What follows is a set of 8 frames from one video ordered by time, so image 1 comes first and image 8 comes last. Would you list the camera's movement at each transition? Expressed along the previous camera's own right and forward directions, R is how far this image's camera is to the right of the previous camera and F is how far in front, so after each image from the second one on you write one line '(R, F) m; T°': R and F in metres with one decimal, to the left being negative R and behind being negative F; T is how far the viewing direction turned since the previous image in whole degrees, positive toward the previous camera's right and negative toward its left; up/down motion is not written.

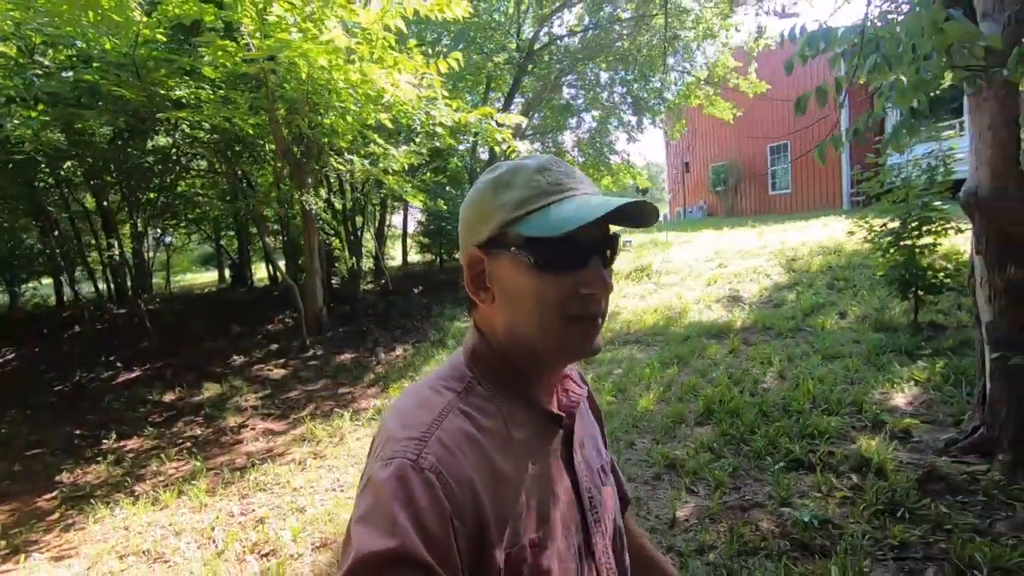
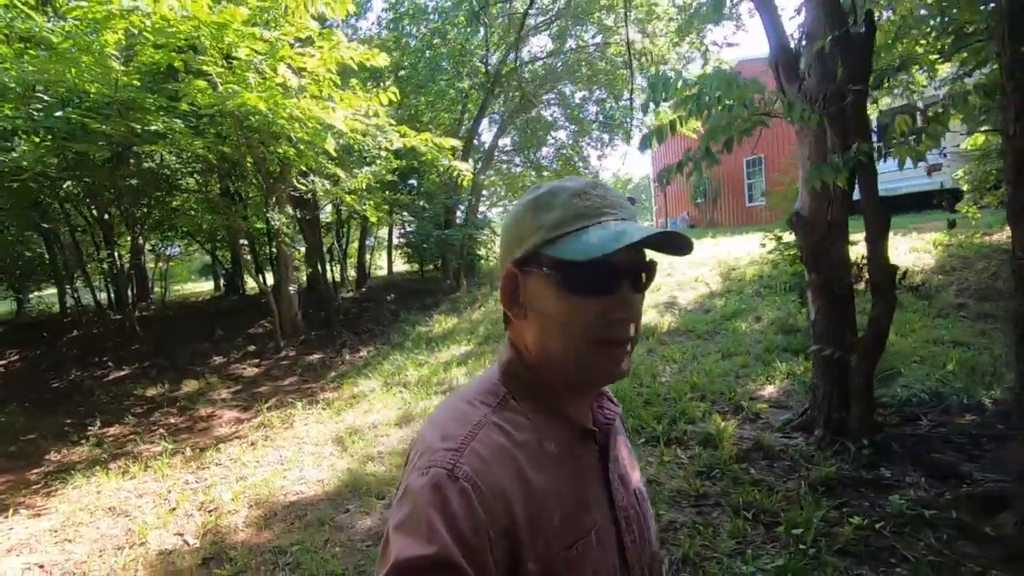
(+0.9, -0.8) m; -1°
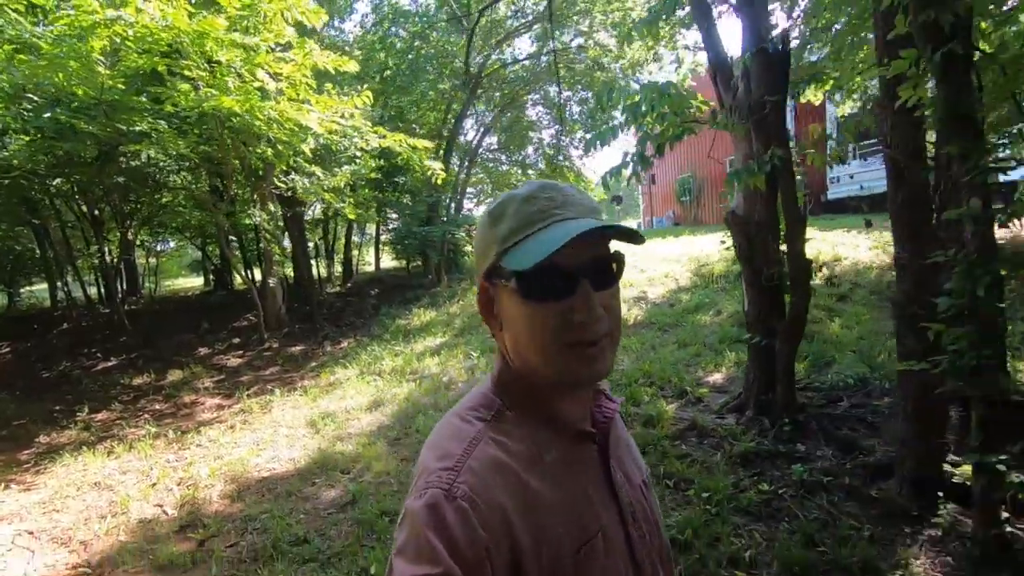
(+0.3, -0.4) m; +1°
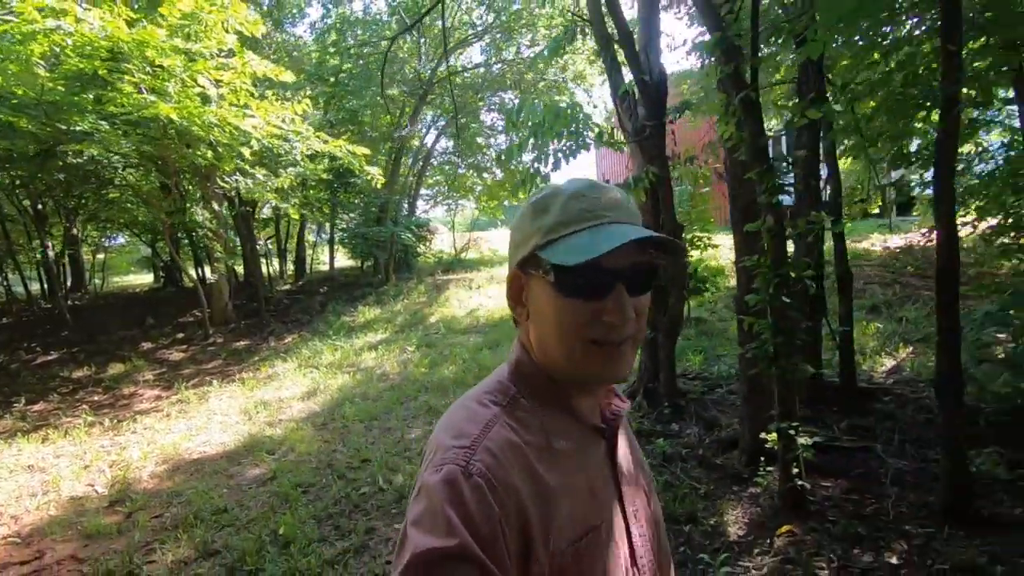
(+0.5, -0.5) m; +3°
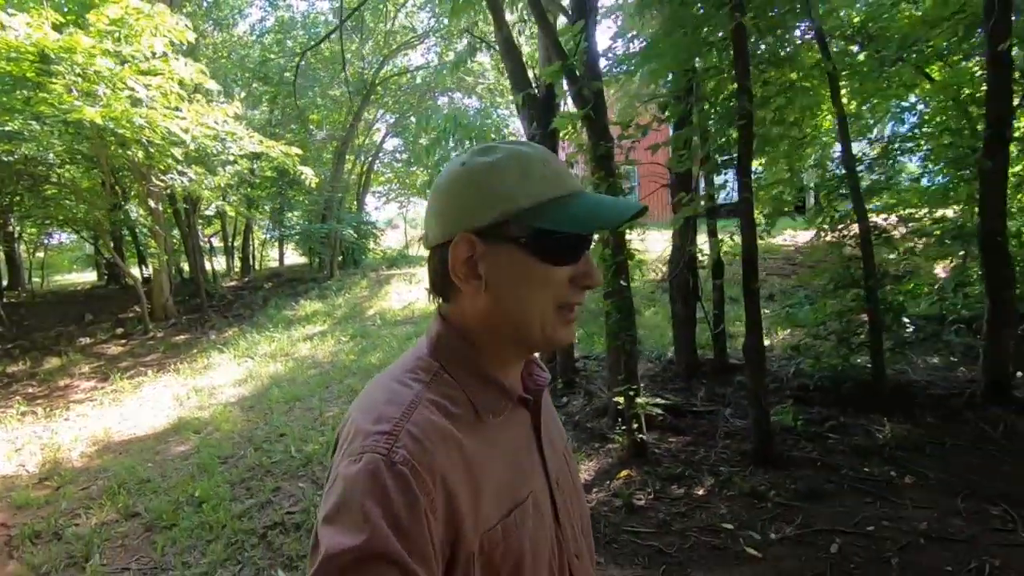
(+0.6, -0.6) m; +4°
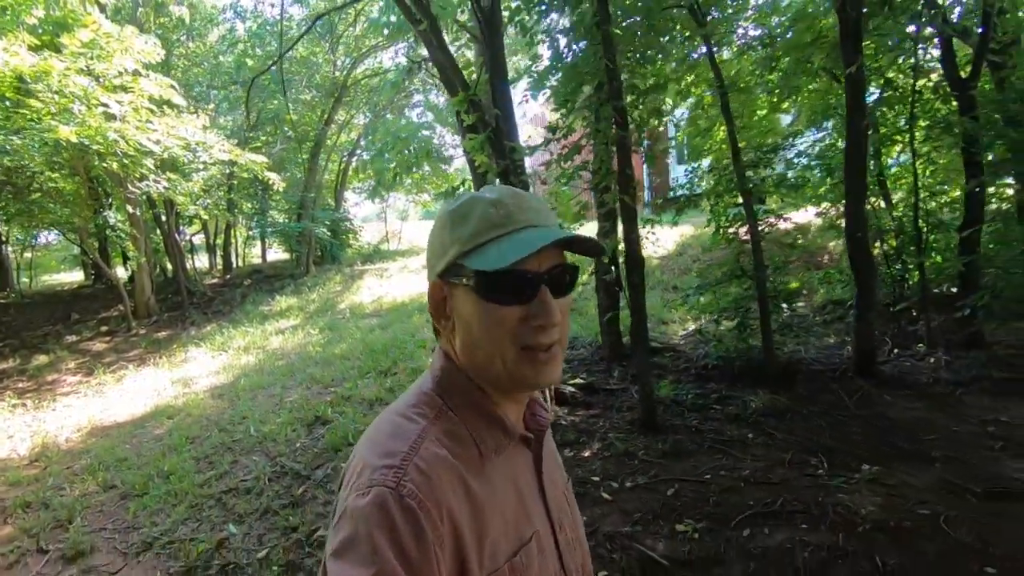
(+0.6, -0.7) m; +1°
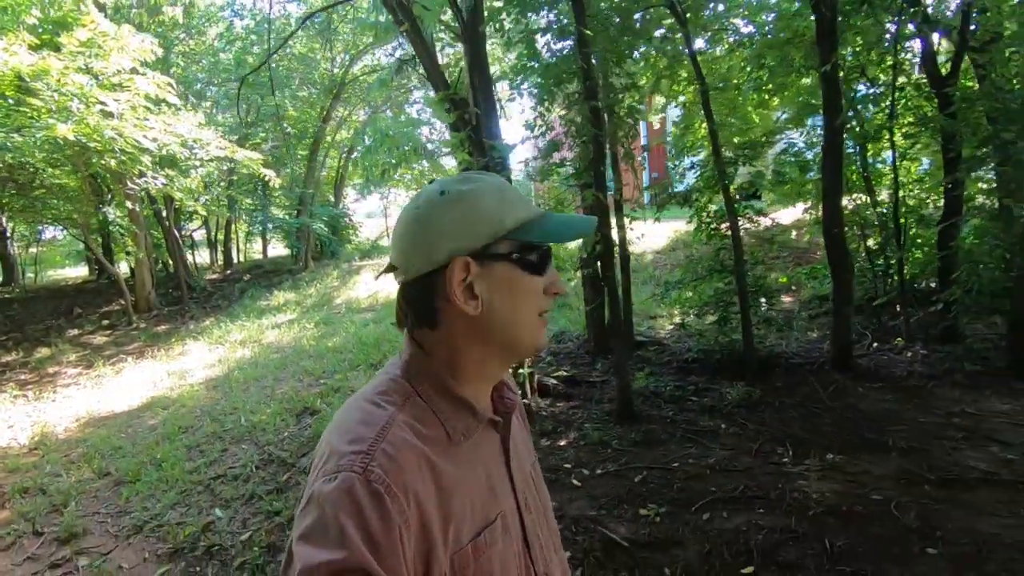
(+0.2, -0.1) m; 0°
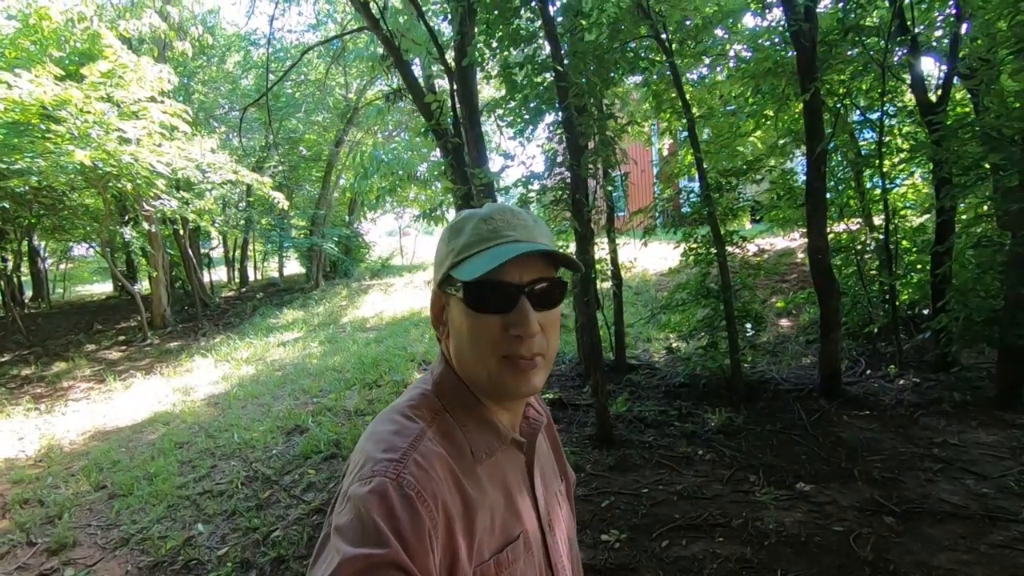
(+0.3, -0.1) m; -2°
